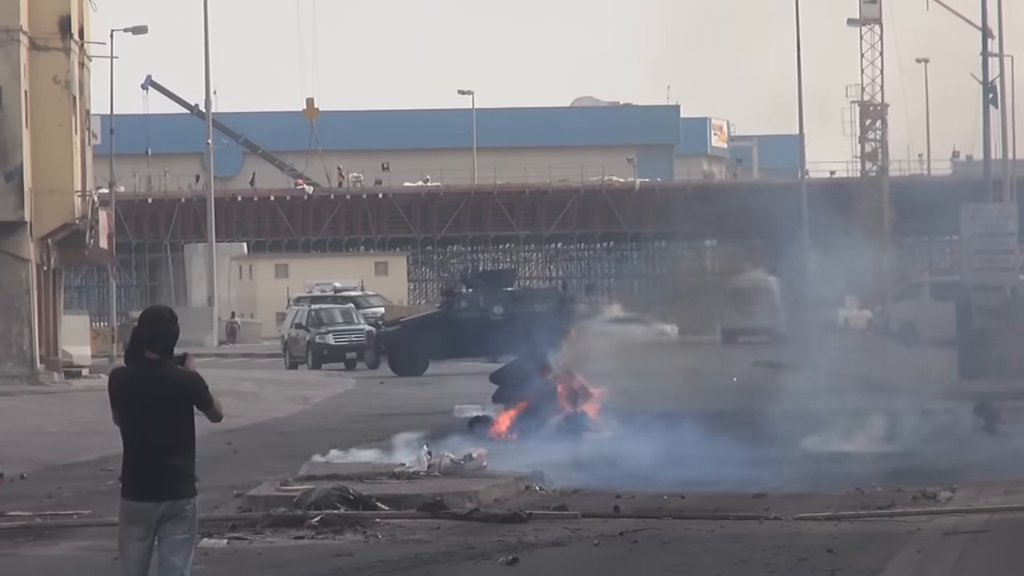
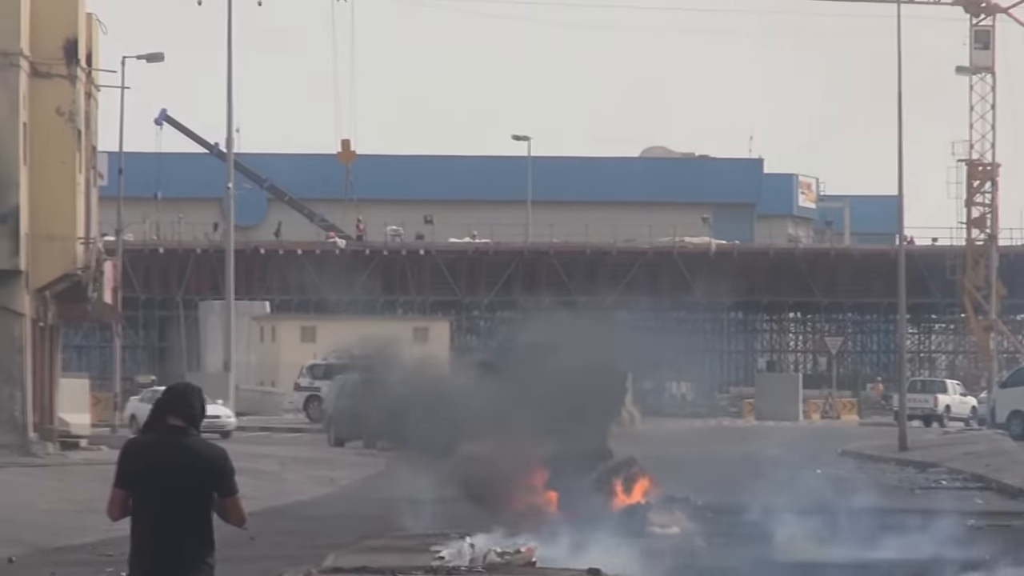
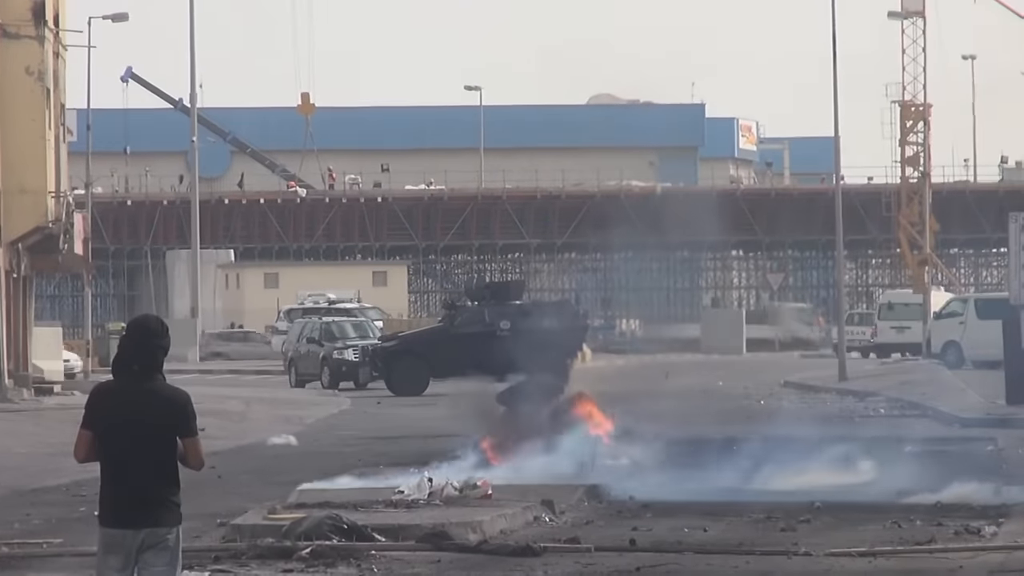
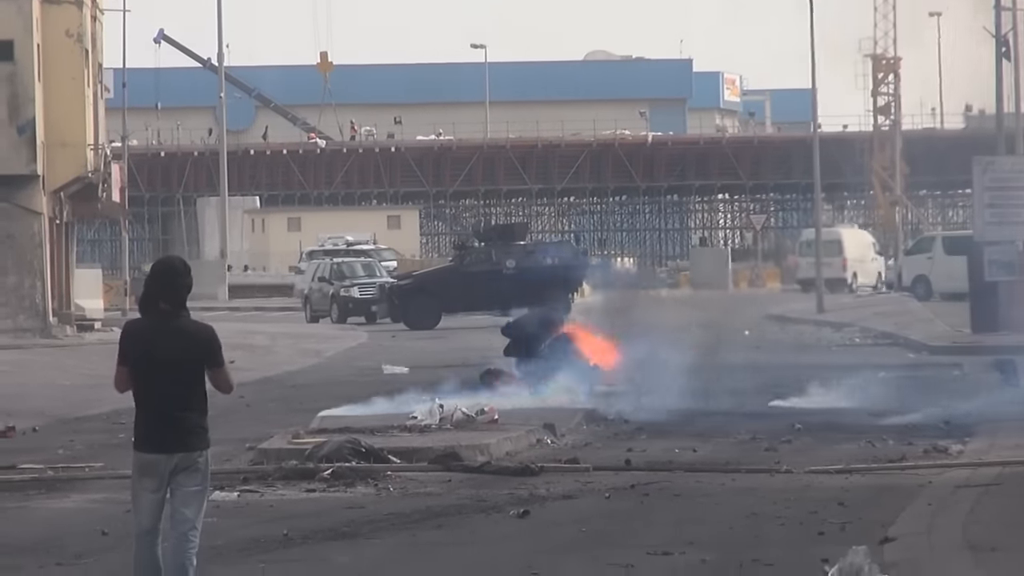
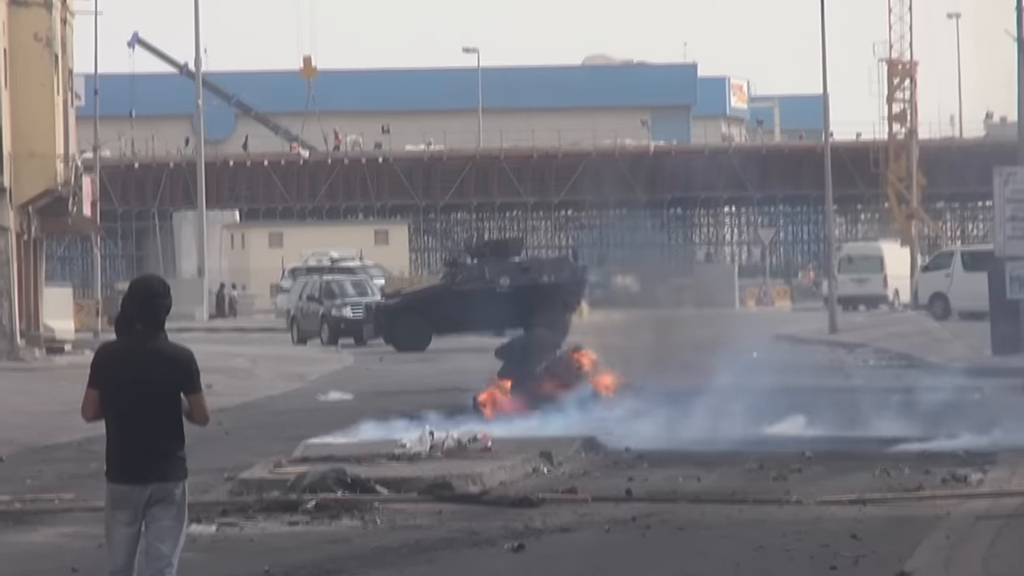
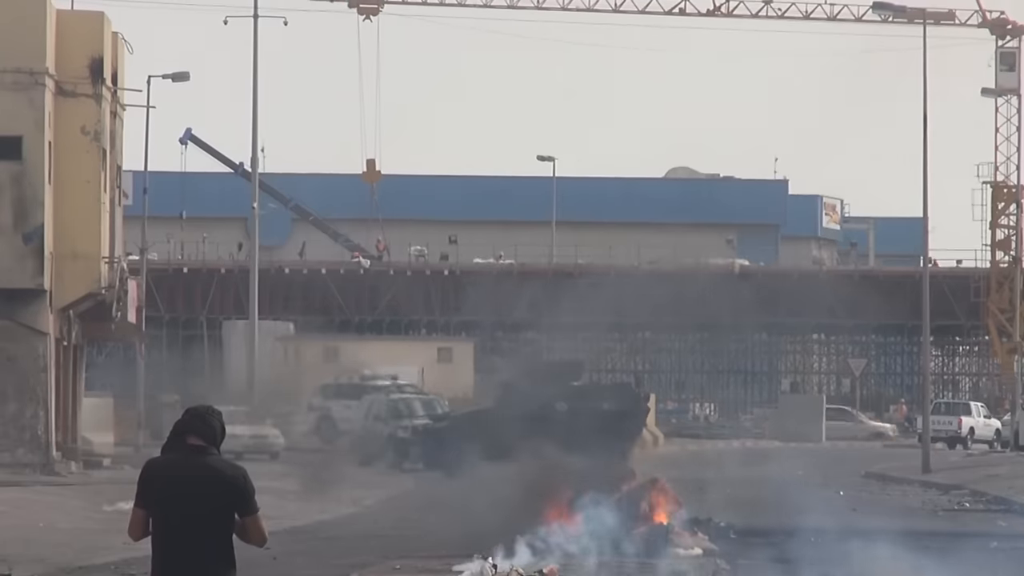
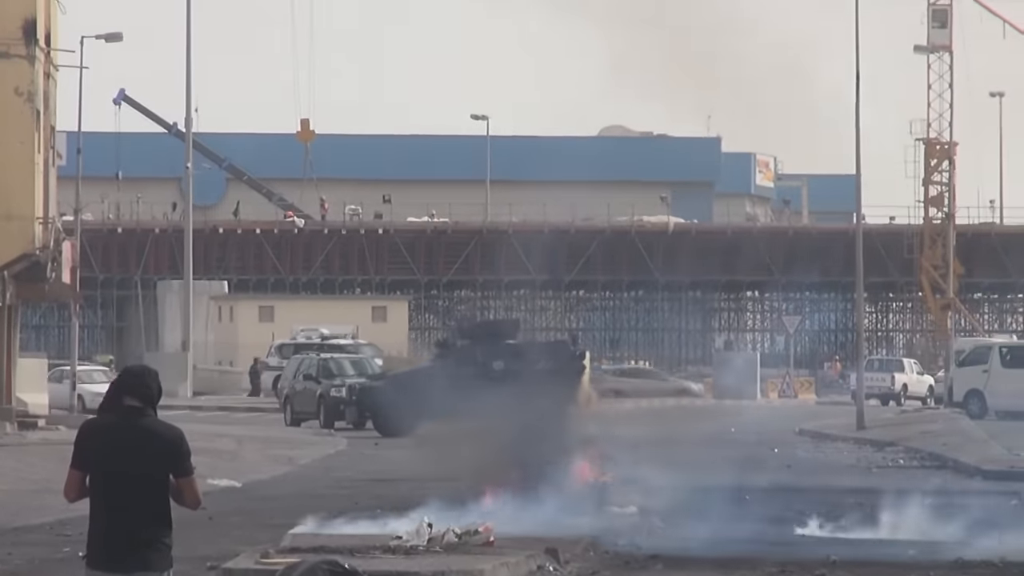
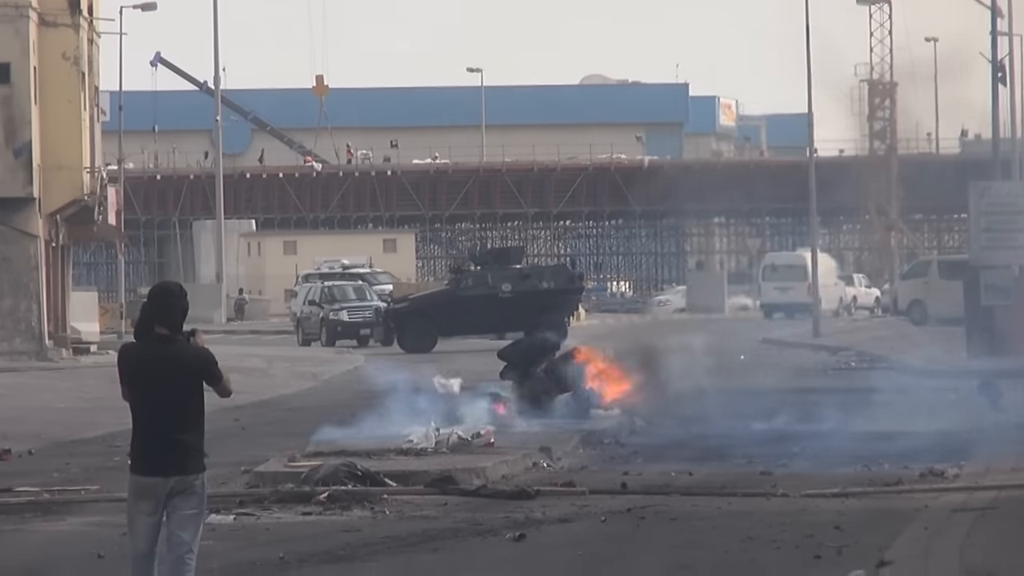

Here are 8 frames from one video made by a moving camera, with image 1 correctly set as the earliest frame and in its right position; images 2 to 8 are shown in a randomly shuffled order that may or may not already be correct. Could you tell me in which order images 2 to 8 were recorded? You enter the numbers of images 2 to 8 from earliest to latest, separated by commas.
8, 4, 5, 3, 7, 2, 6
